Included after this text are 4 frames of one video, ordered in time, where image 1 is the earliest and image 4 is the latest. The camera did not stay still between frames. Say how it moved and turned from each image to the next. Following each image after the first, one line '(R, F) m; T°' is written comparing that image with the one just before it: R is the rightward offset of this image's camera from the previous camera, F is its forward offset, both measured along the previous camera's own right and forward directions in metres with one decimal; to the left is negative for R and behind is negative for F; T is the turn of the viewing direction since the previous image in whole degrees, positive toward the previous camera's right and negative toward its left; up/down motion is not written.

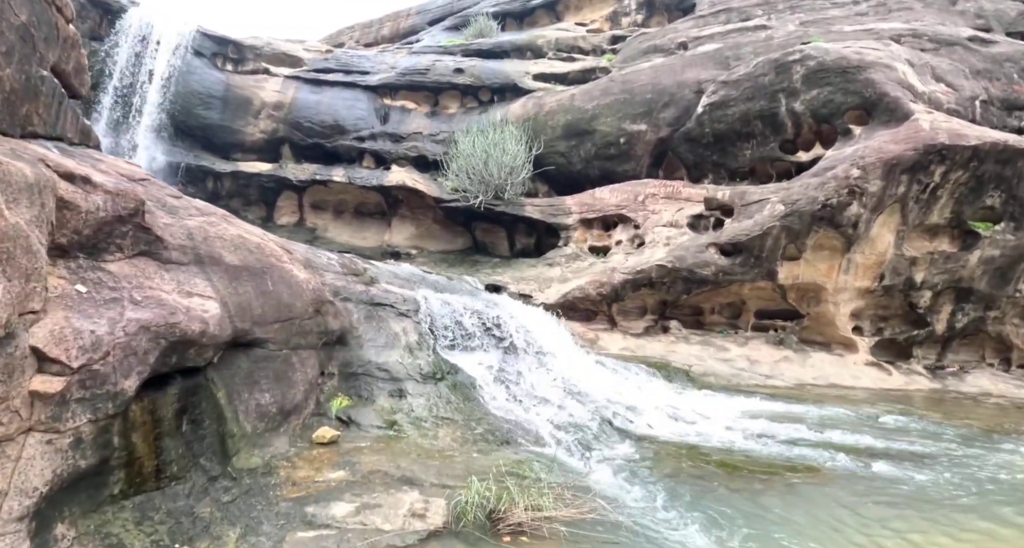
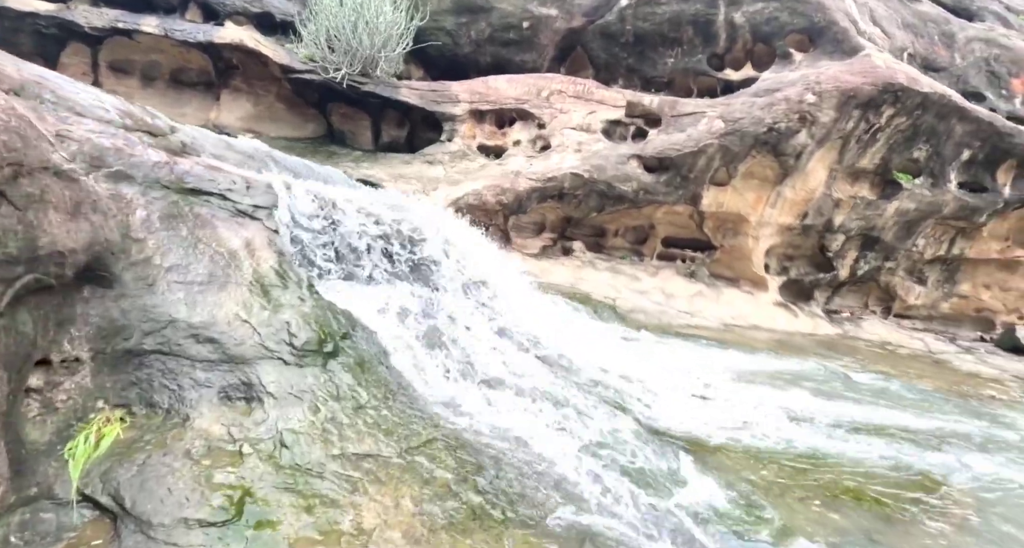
(-0.5, +2.2) m; +15°
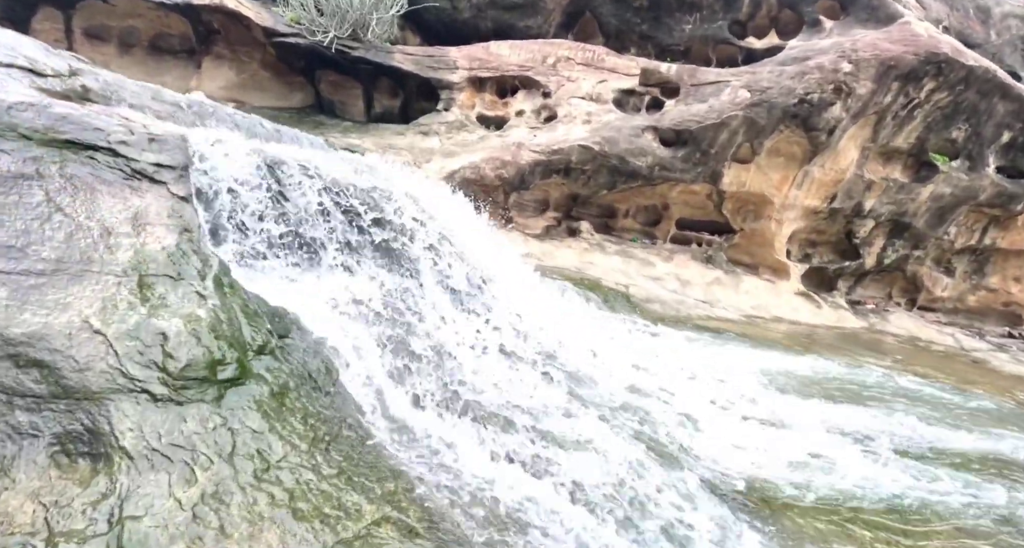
(0.0, +0.7) m; 0°
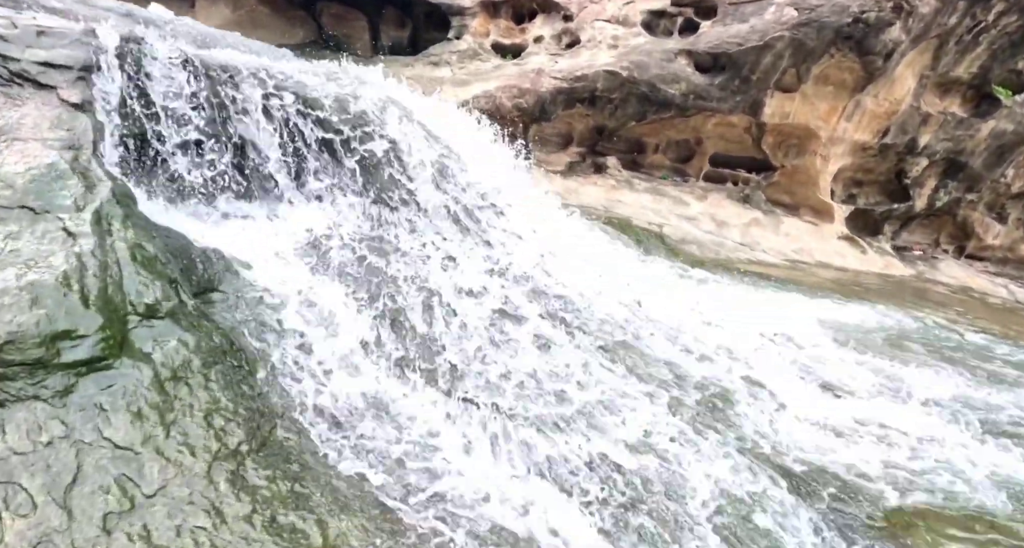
(0.0, +0.5) m; -2°
